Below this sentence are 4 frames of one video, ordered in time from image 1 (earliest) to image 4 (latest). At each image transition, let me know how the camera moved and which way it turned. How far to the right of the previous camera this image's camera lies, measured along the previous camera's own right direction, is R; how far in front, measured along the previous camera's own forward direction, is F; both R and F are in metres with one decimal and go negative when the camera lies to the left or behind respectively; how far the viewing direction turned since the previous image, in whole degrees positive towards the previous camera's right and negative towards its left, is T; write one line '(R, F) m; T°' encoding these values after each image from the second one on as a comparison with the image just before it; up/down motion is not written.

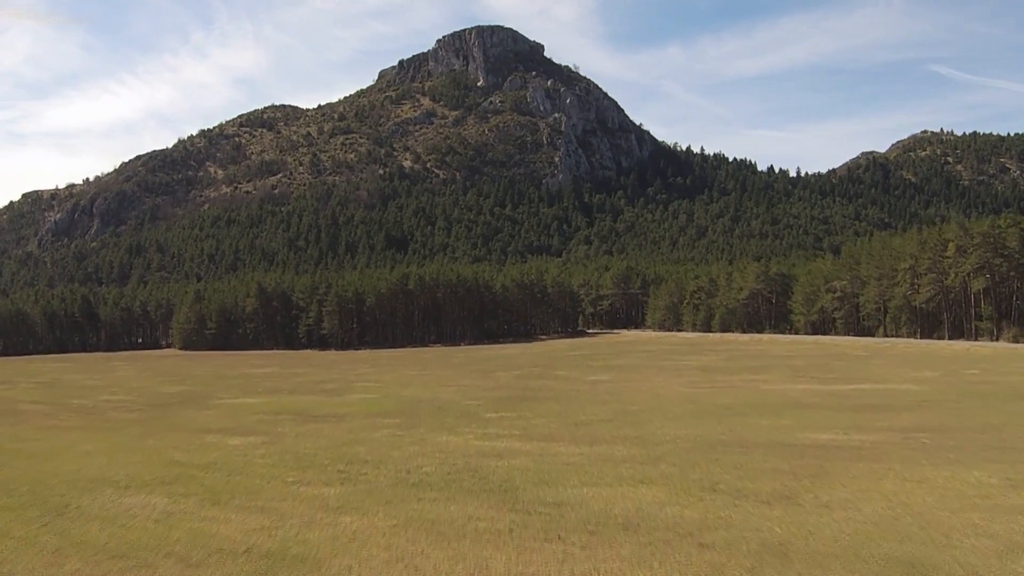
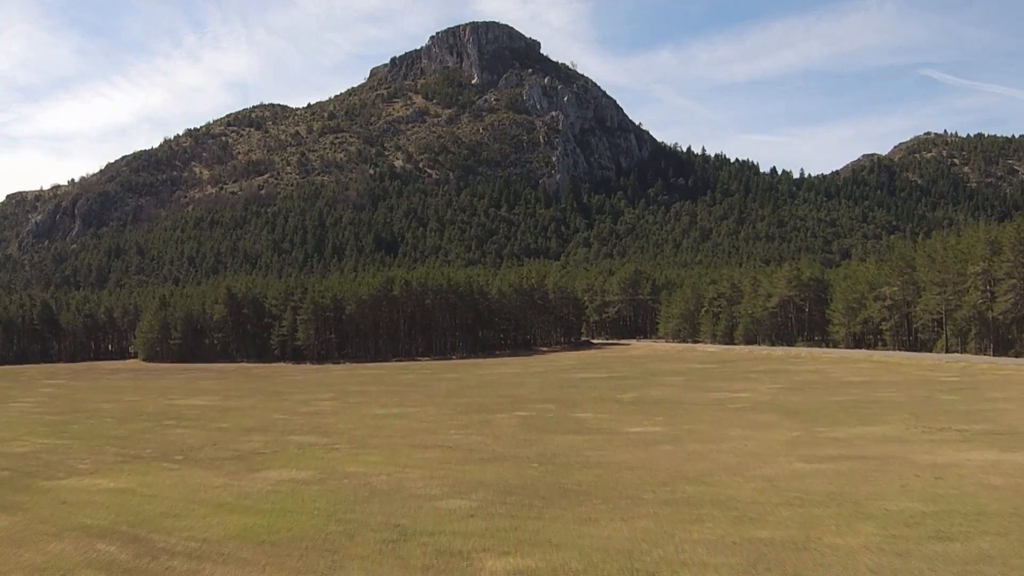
(-0.6, +14.7) m; 0°
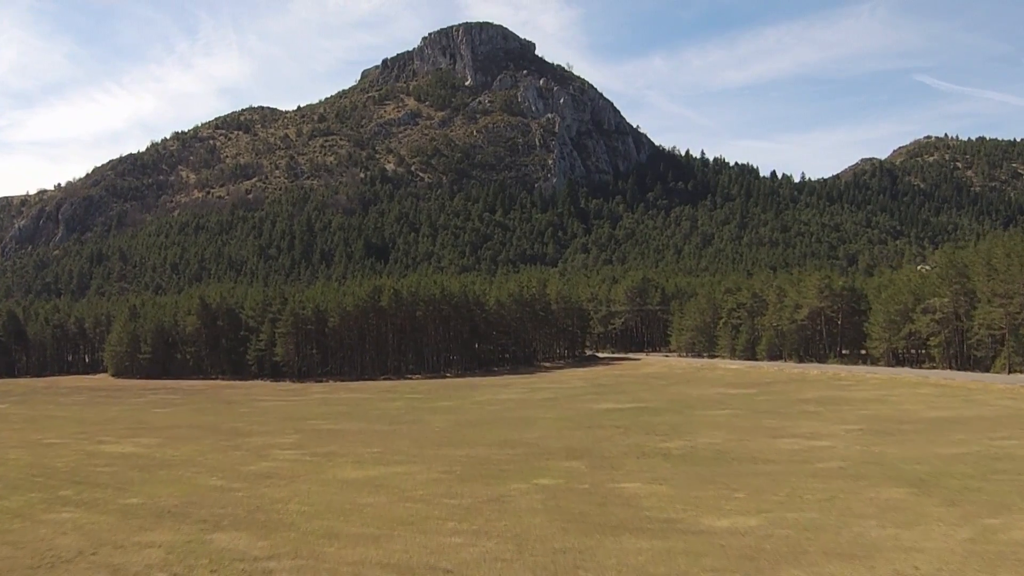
(-1.0, +10.7) m; +1°
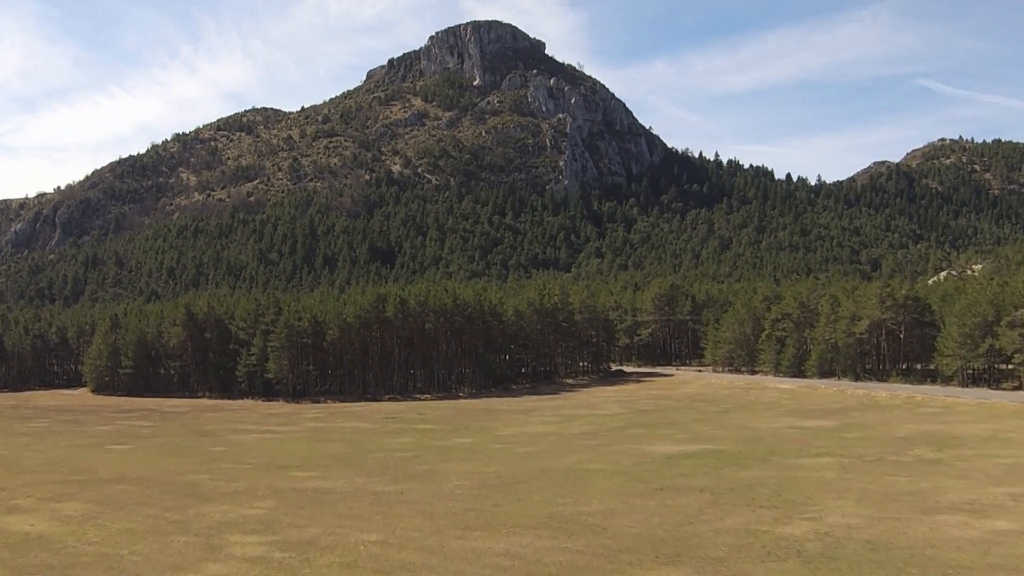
(-1.9, +11.2) m; 0°
